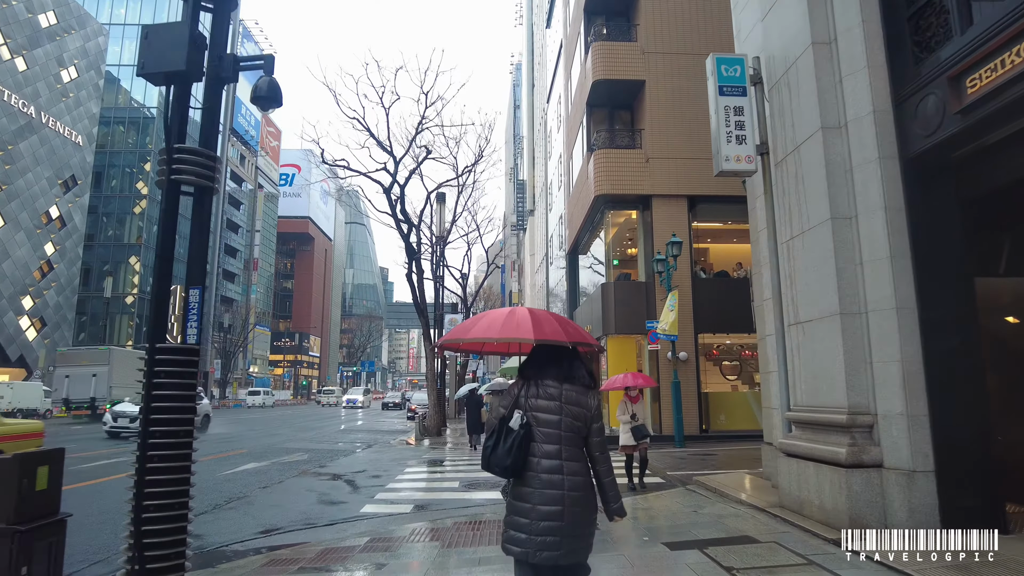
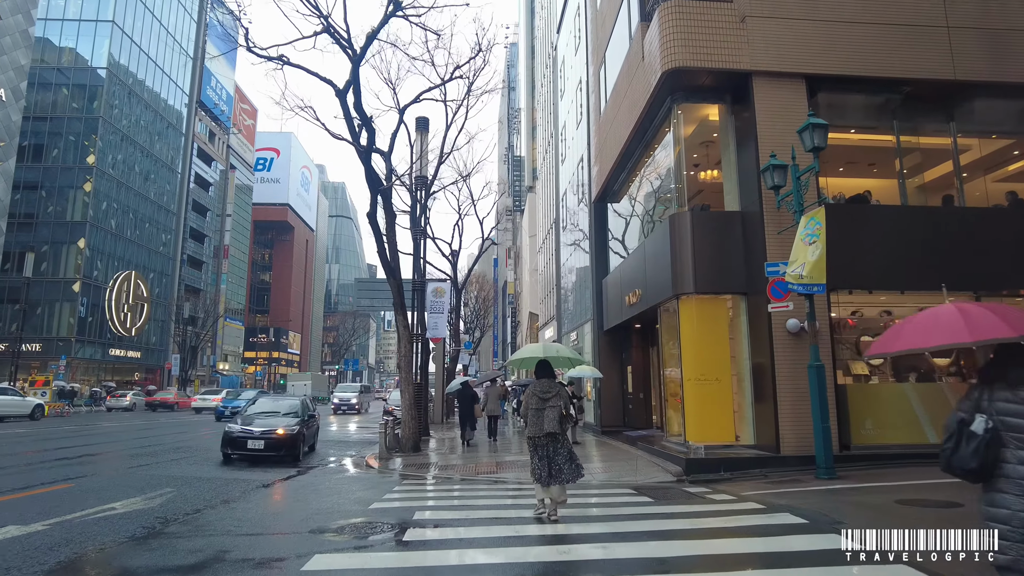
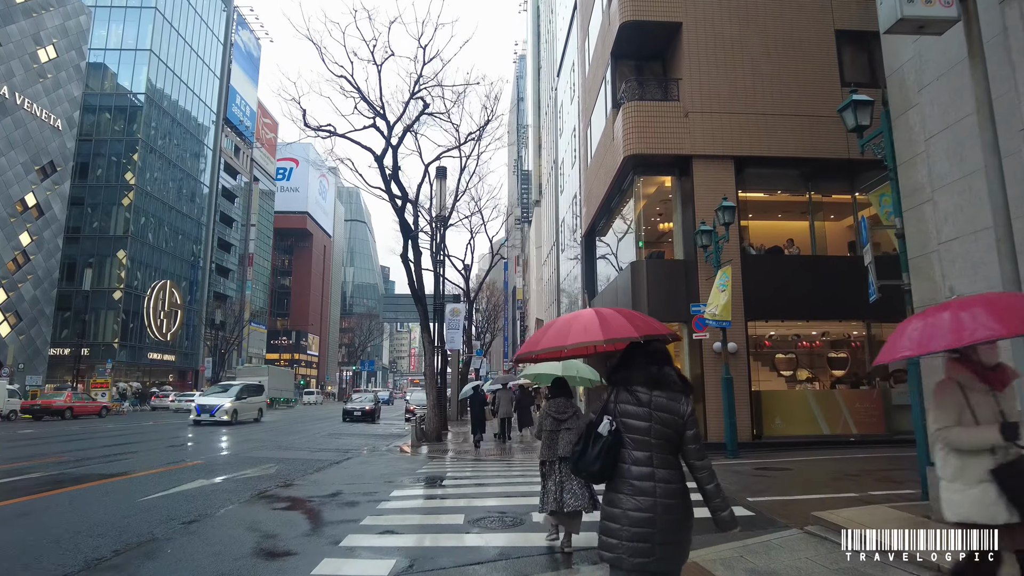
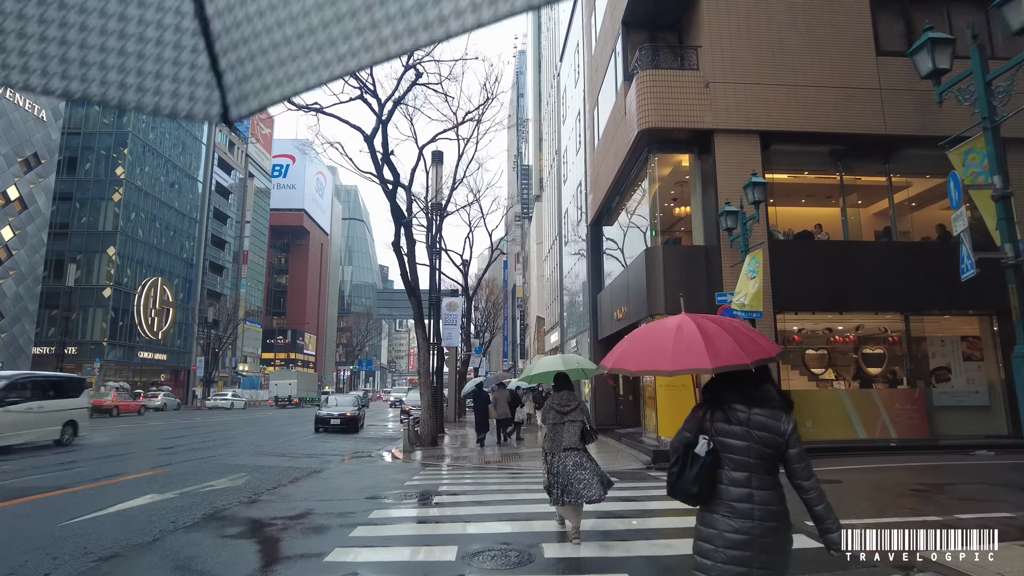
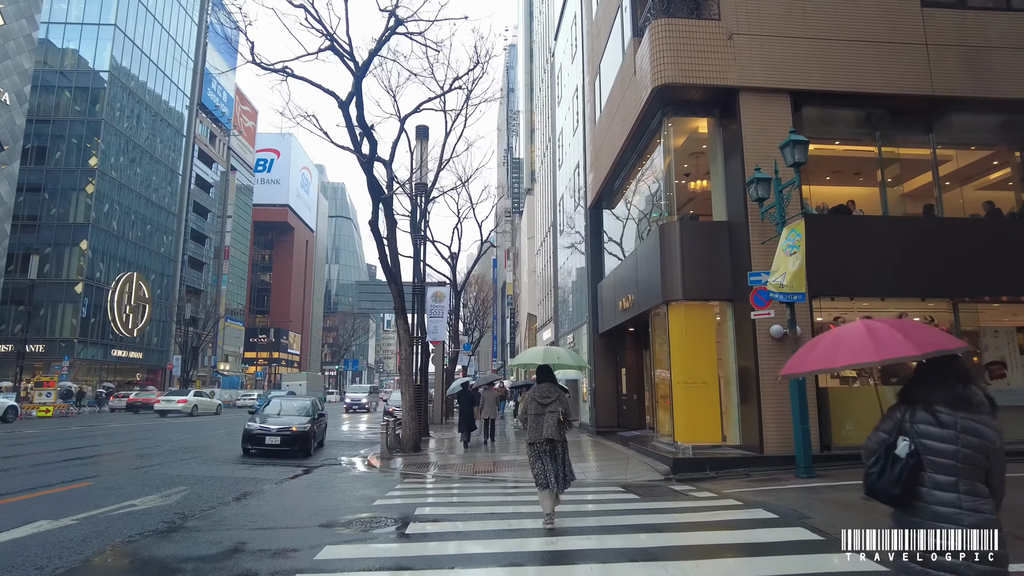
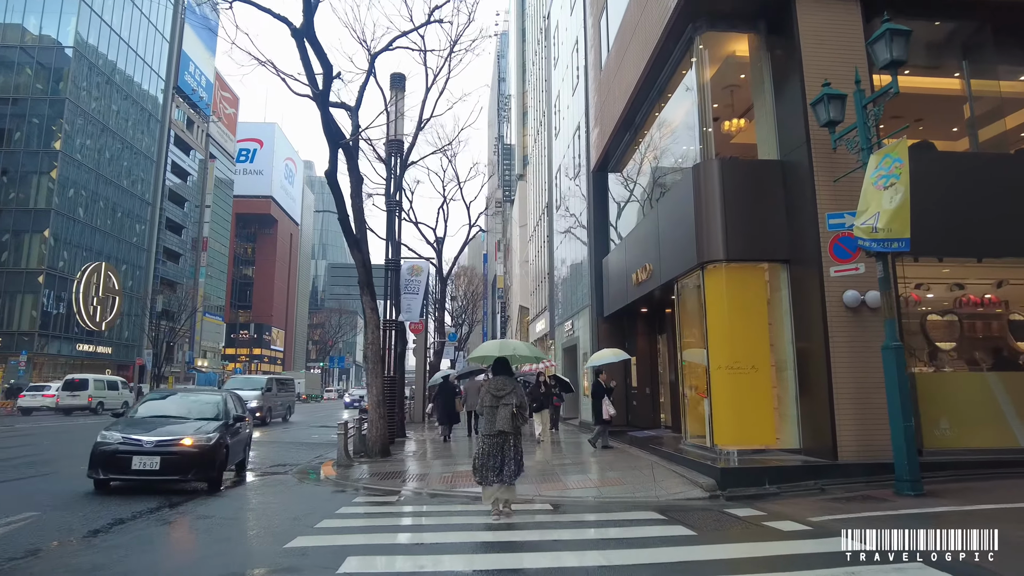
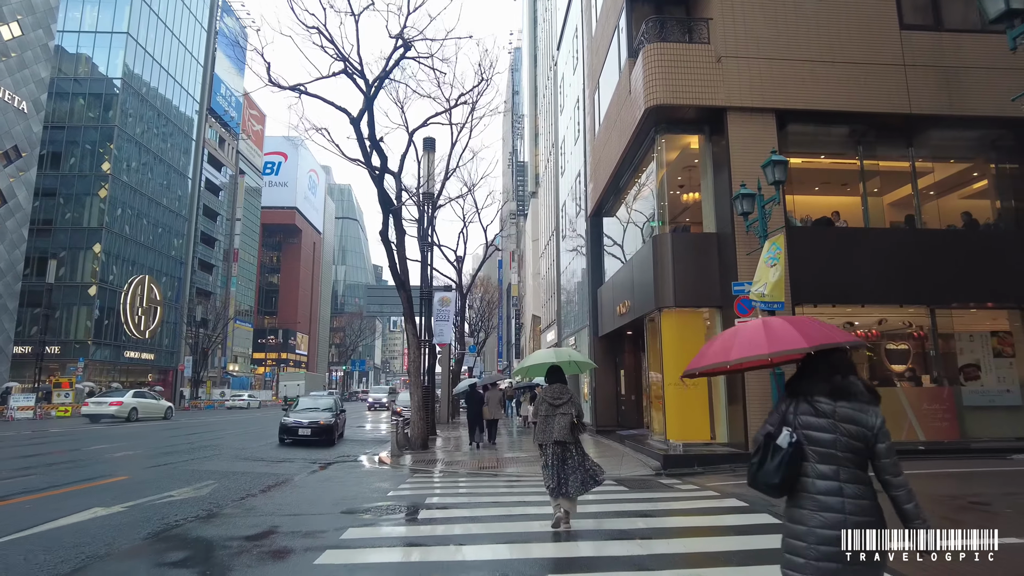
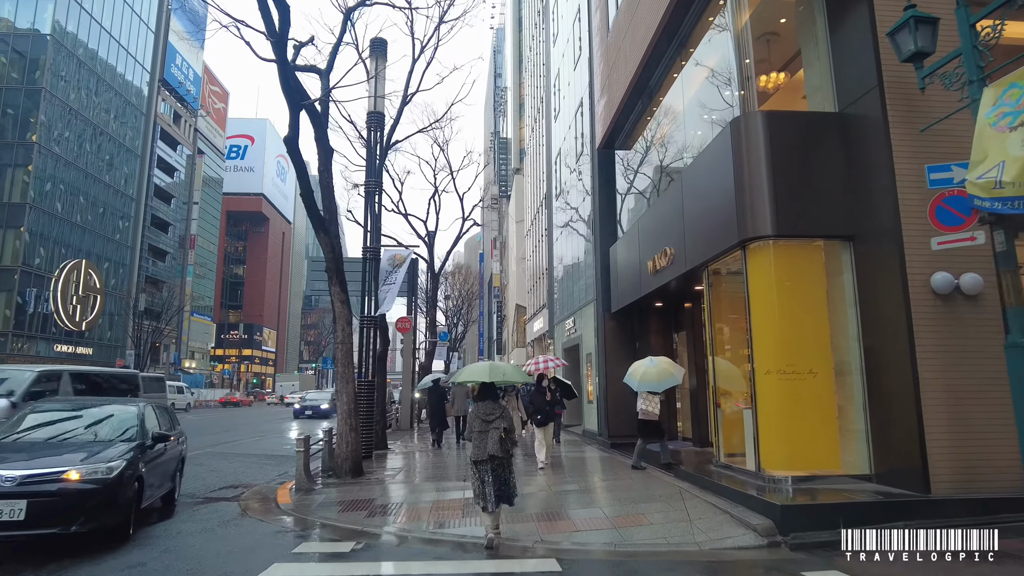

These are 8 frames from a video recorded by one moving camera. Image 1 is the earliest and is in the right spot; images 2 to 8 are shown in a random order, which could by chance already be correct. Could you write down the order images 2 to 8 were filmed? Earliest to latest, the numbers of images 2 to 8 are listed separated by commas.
3, 4, 7, 5, 2, 6, 8
